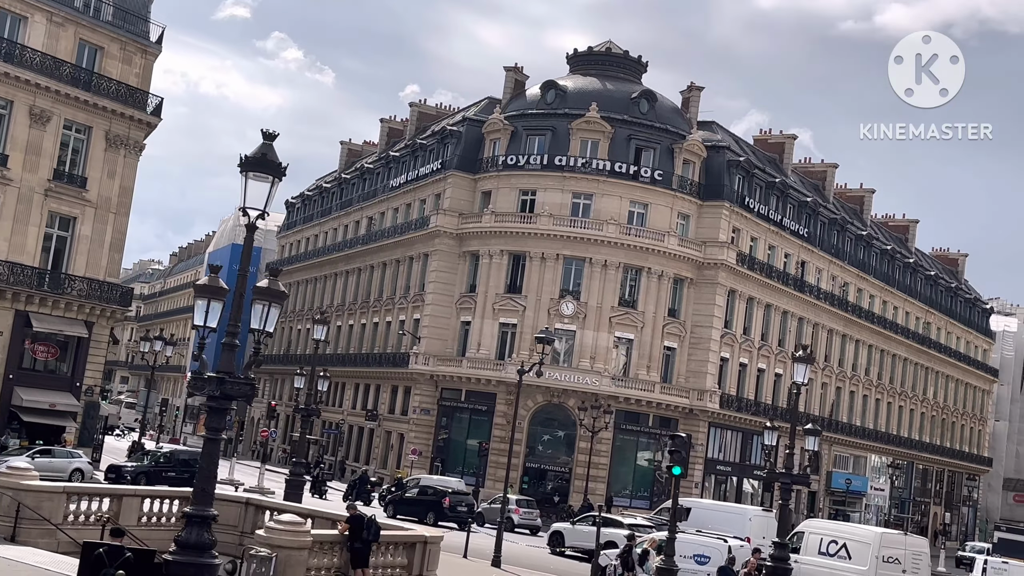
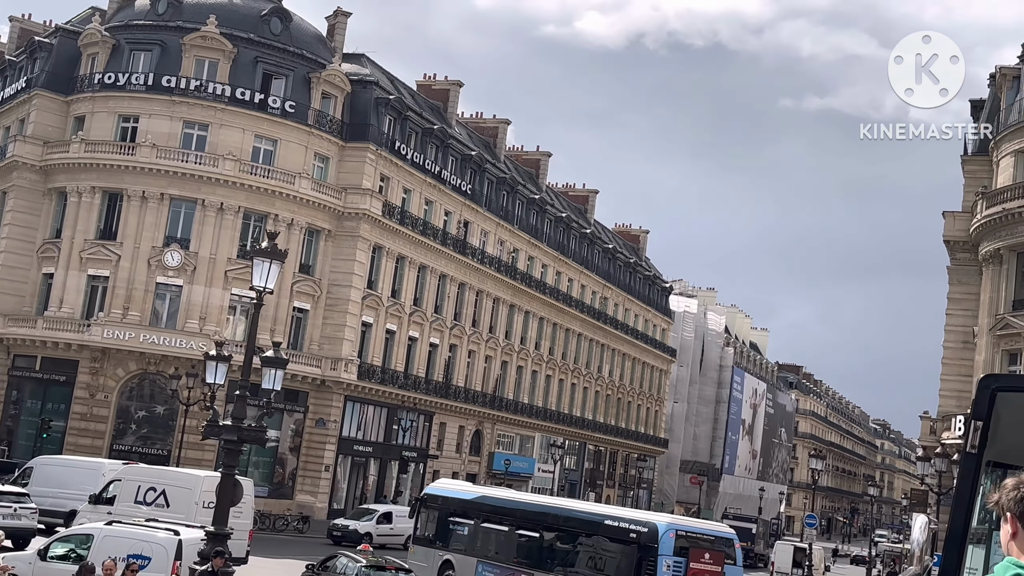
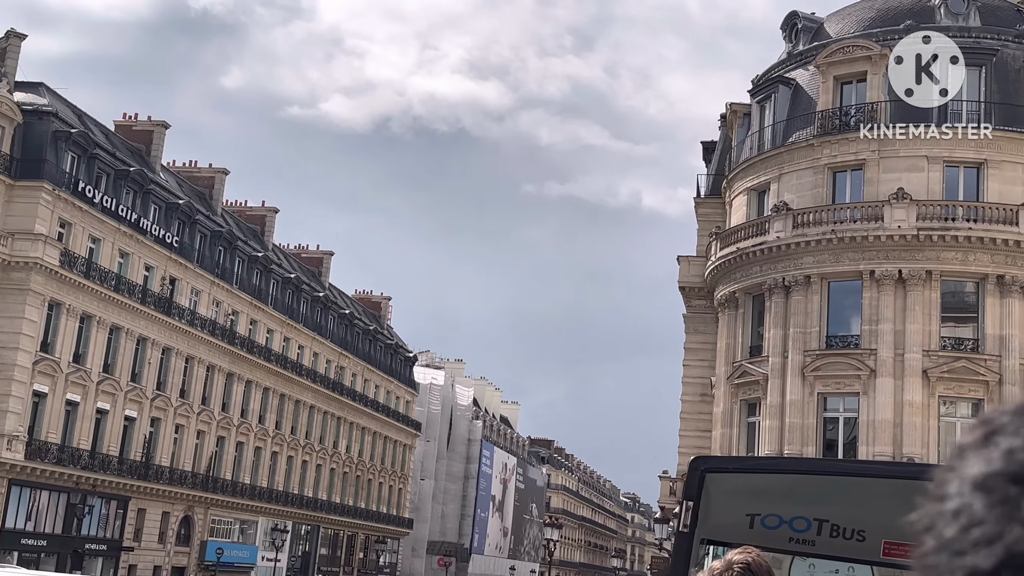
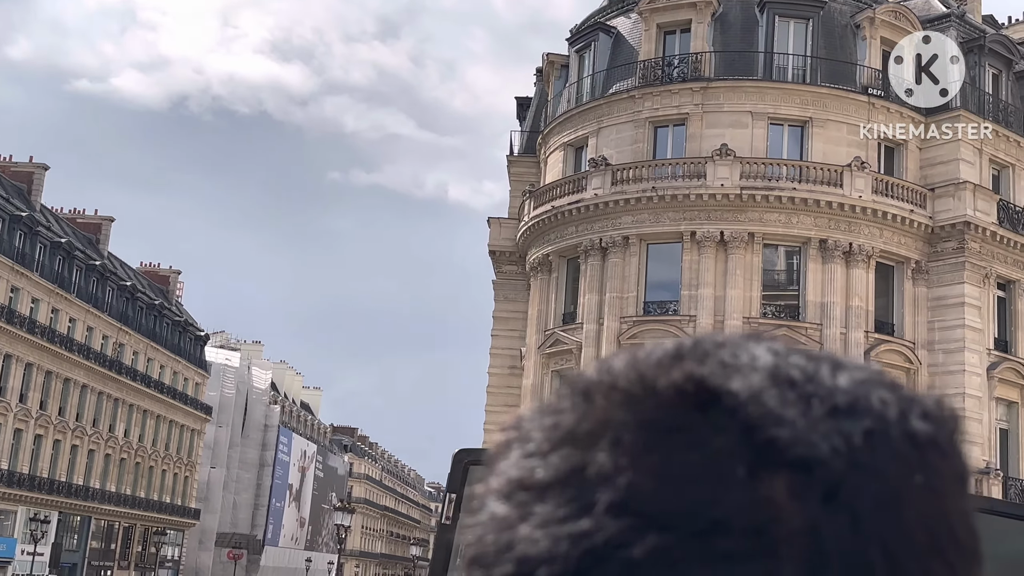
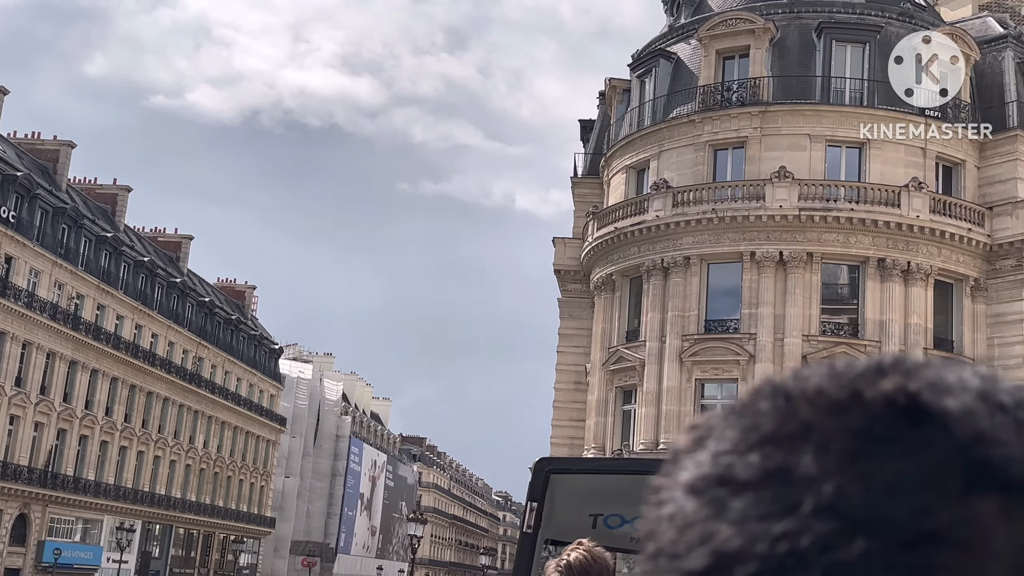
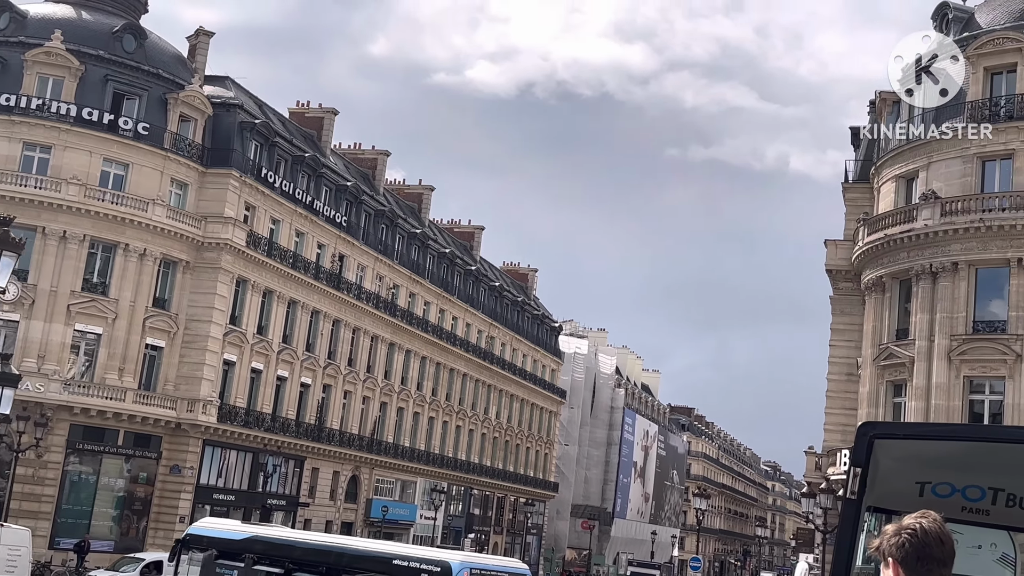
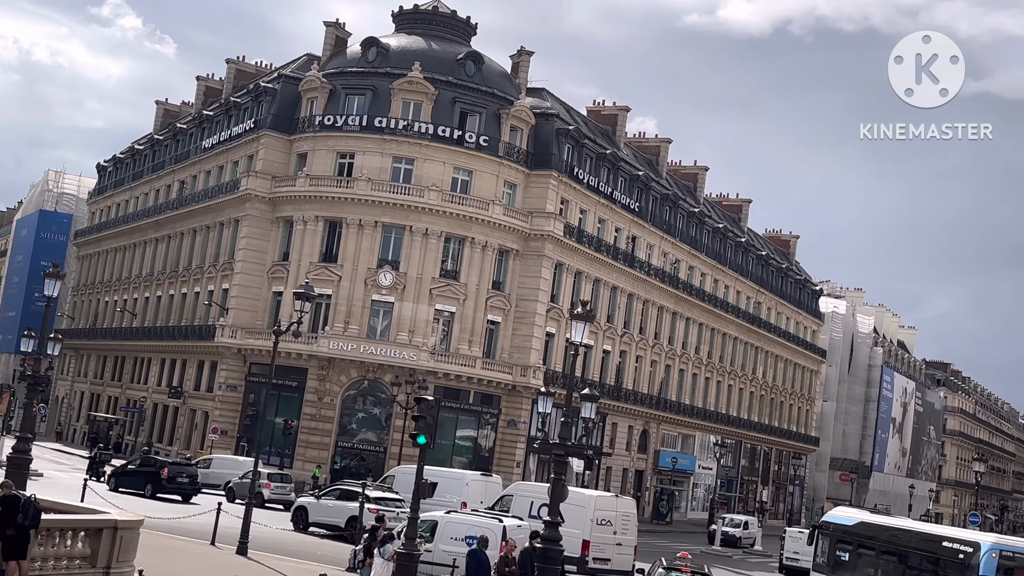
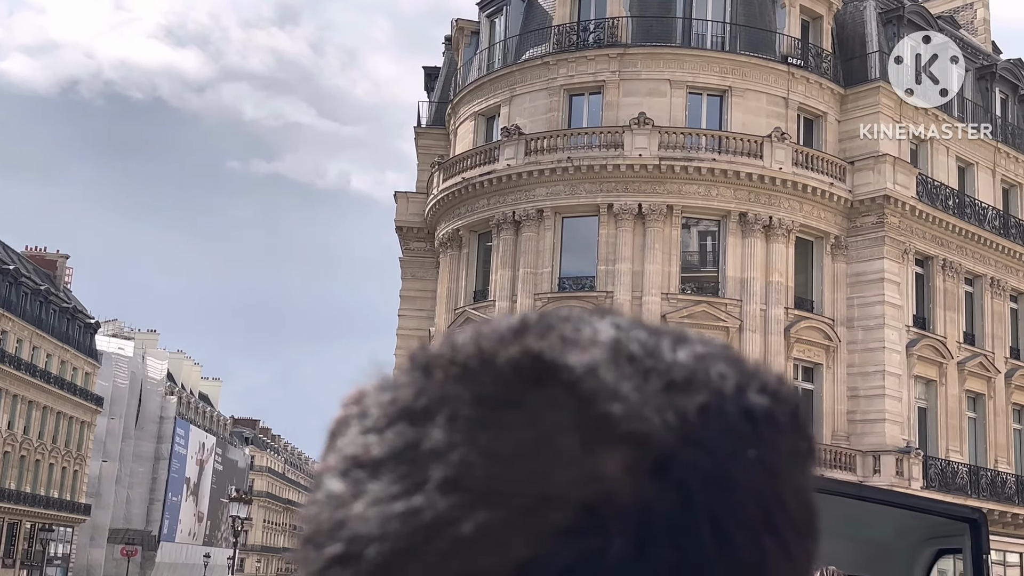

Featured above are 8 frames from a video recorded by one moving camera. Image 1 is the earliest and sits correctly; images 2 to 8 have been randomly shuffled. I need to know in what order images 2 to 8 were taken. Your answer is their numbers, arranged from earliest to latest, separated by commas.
7, 2, 6, 3, 5, 4, 8
